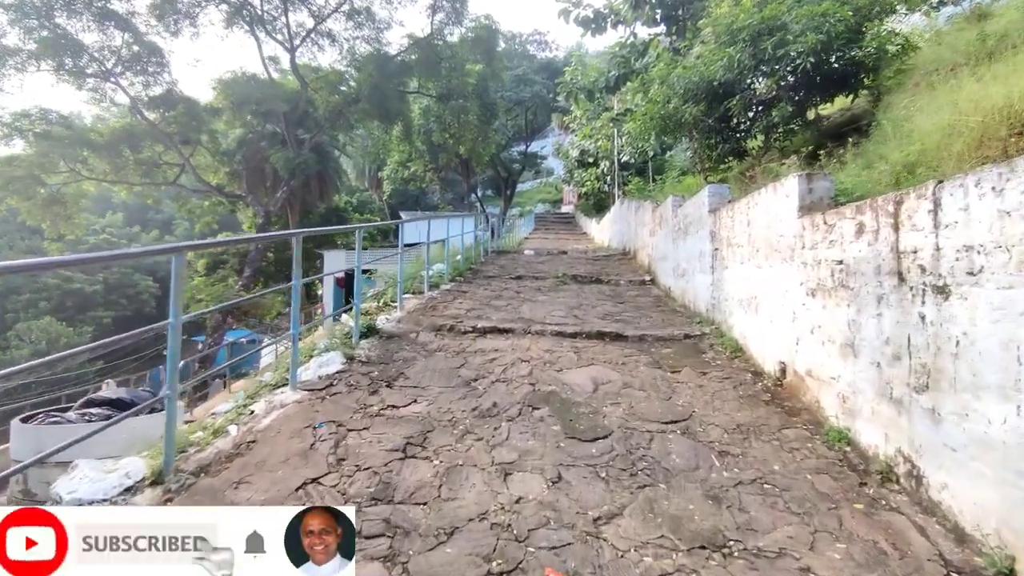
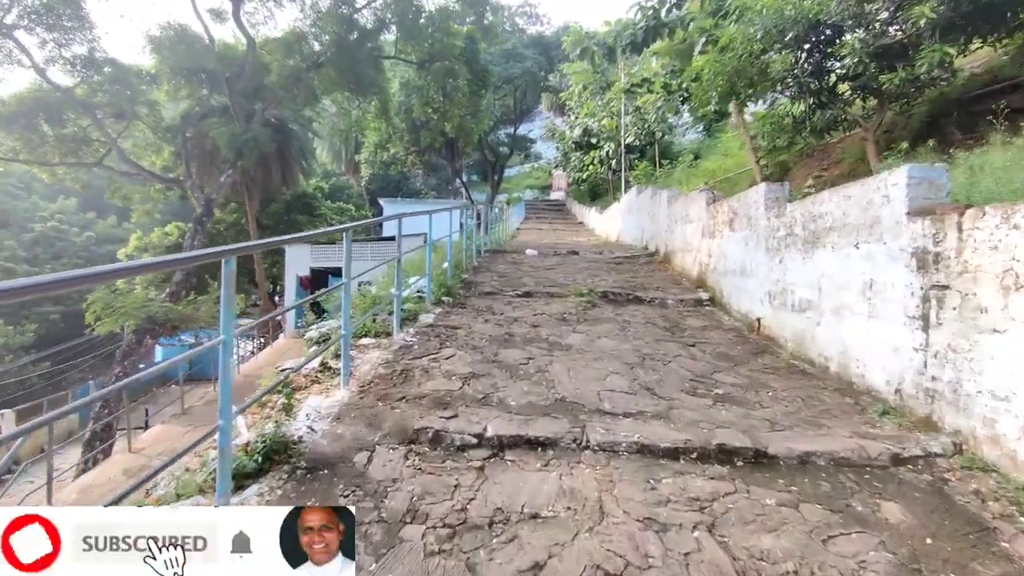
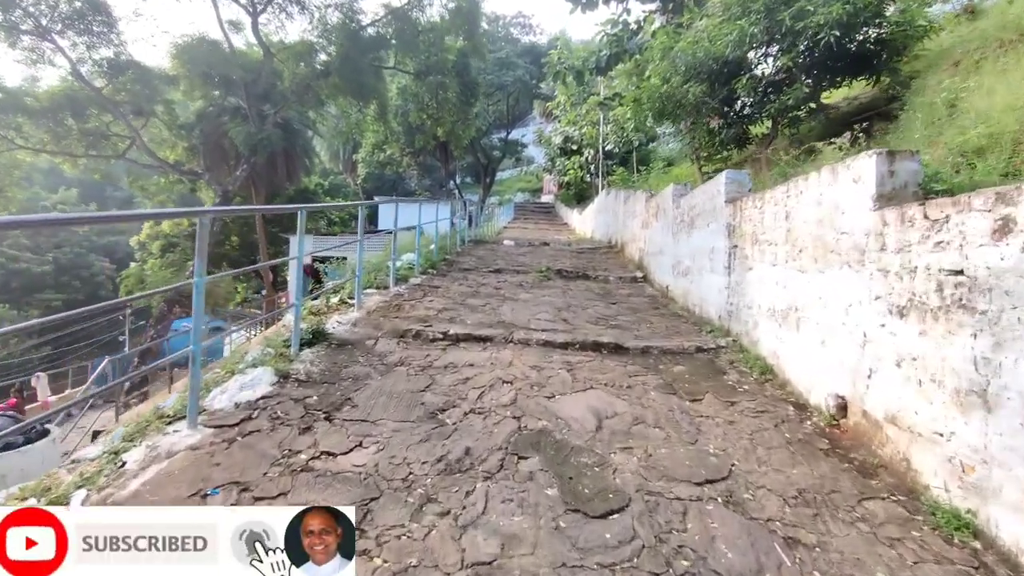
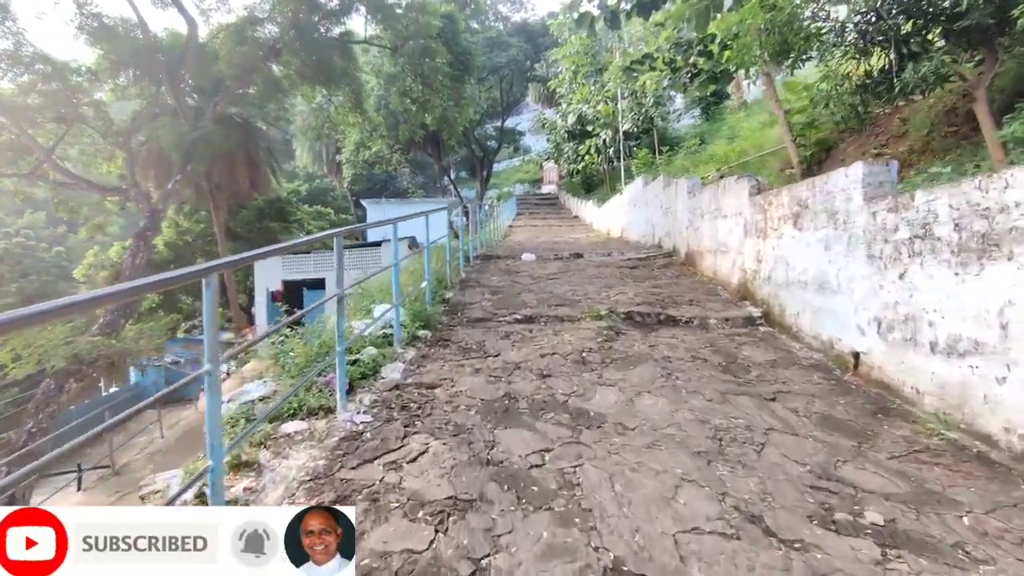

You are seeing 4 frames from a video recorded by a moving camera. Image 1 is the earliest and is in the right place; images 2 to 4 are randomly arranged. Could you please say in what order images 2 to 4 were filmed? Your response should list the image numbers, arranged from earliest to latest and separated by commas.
3, 2, 4
